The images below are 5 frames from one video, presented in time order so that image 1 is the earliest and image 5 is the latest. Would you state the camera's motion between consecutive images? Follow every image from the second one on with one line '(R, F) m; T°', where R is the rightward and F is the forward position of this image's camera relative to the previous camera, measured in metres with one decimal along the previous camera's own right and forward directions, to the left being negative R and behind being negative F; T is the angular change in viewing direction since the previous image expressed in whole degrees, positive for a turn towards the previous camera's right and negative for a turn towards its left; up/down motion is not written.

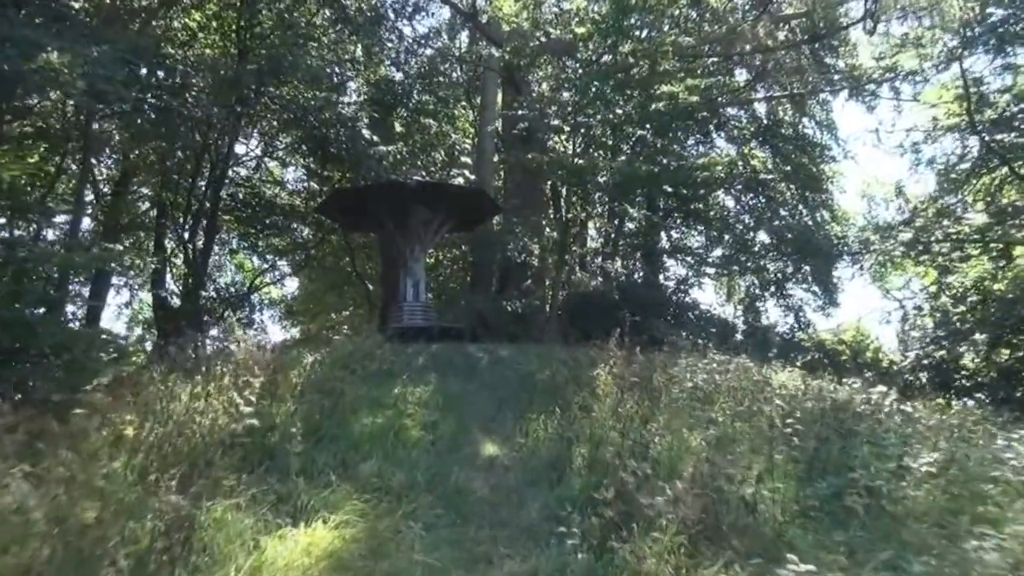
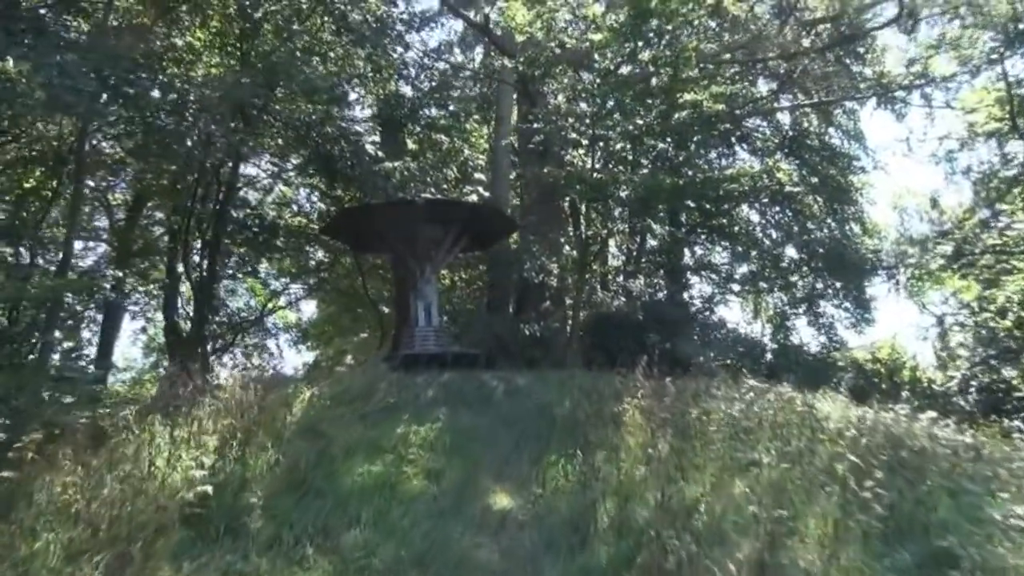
(+0.1, +0.8) m; -2°
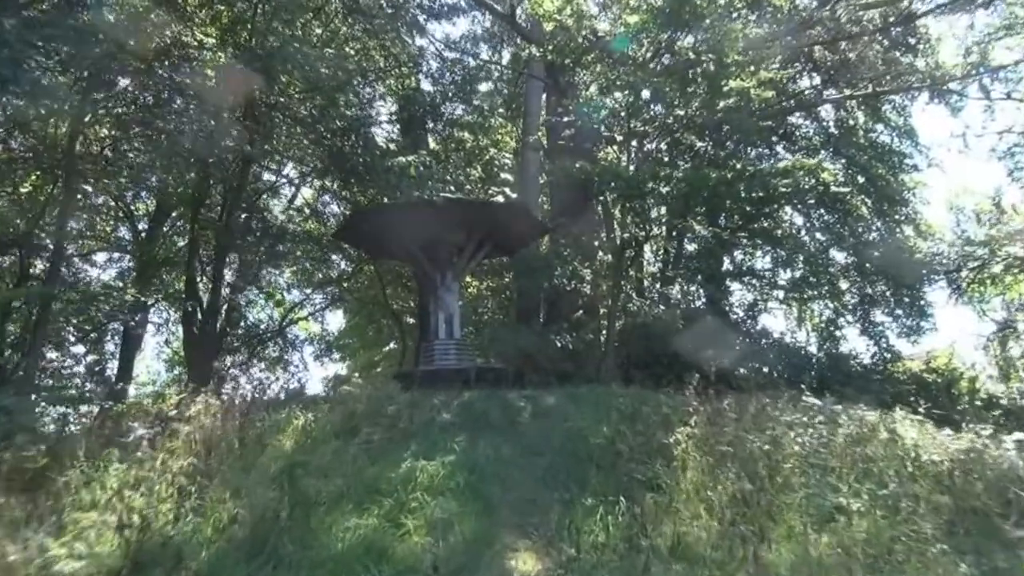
(0.0, +1.1) m; -2°
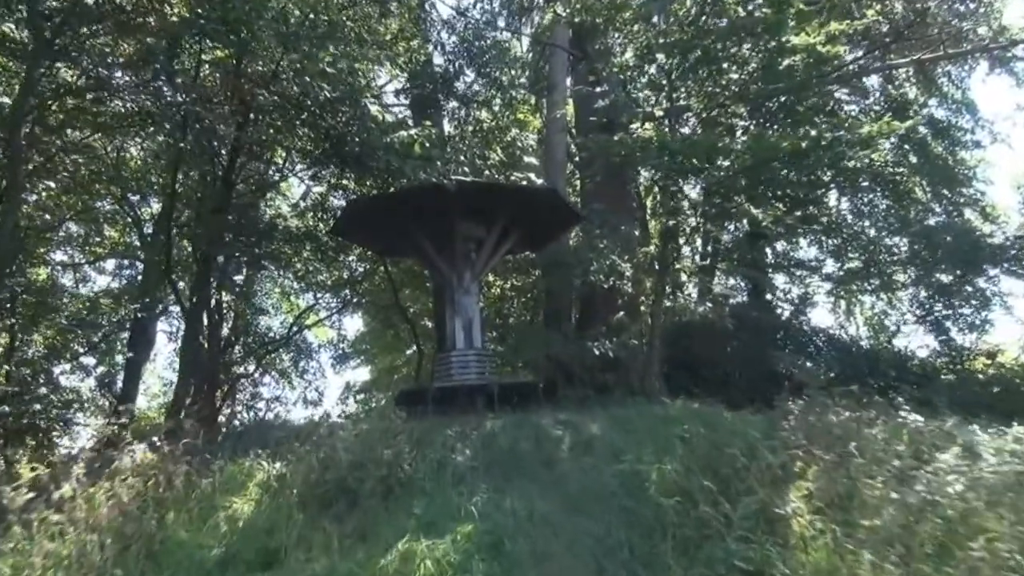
(-0.1, +1.8) m; -2°
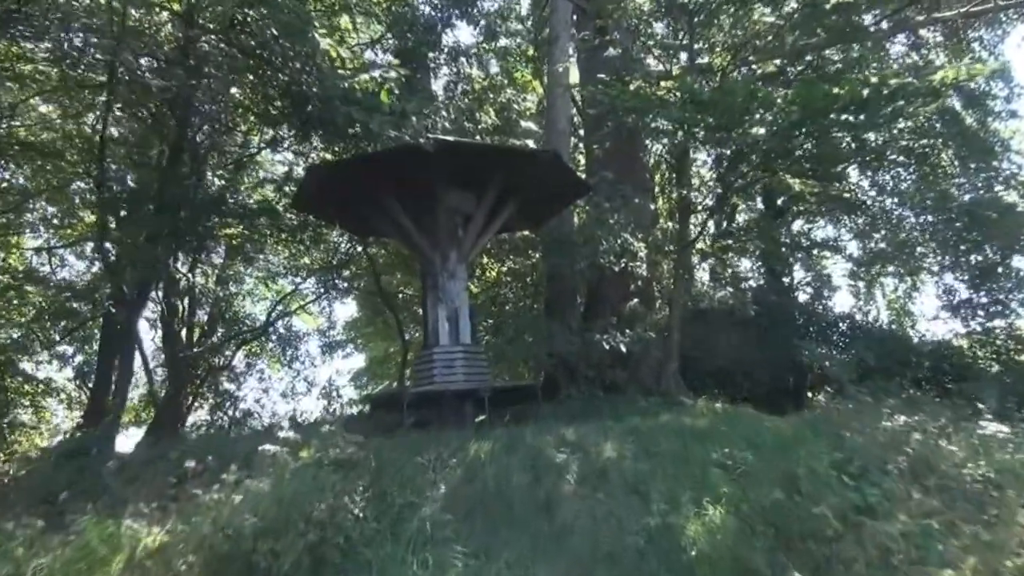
(+0.1, +1.6) m; 0°
